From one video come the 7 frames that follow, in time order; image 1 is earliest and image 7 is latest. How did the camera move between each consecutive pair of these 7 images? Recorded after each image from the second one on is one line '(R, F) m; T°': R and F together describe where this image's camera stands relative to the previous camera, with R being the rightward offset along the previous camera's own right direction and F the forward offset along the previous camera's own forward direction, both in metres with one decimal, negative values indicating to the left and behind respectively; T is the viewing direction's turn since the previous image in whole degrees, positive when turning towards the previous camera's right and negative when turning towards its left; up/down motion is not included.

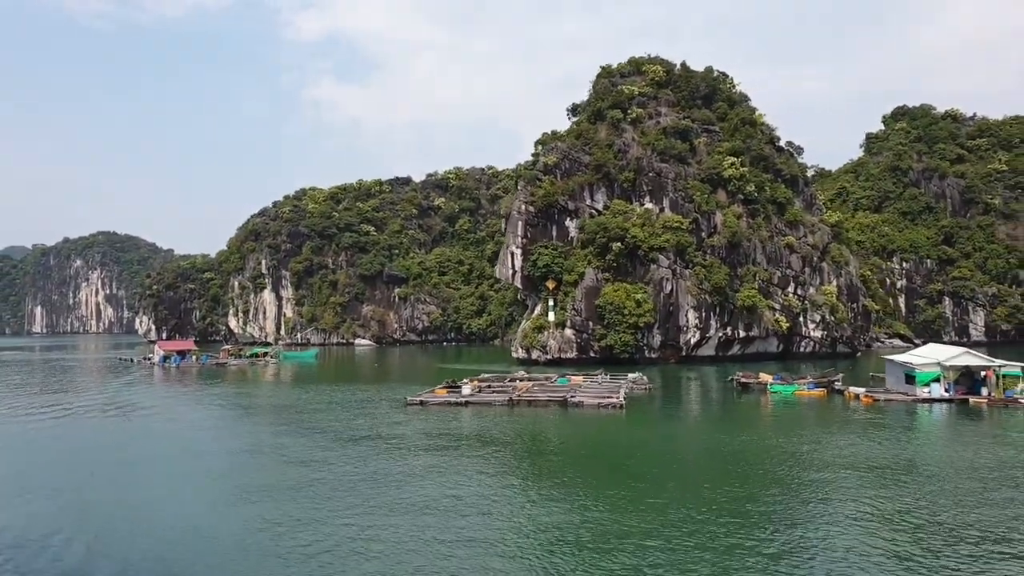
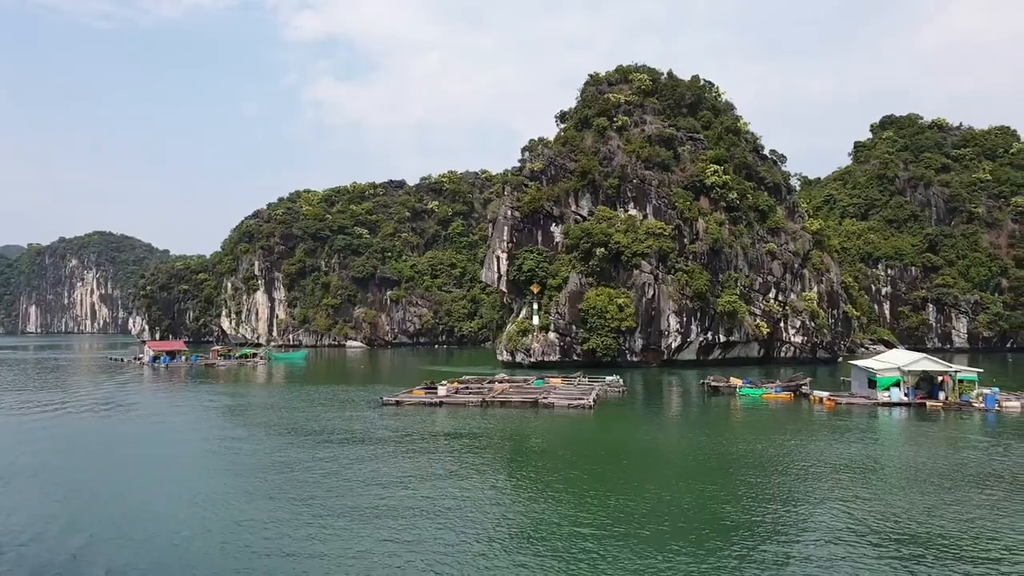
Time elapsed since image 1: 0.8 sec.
(+0.7, -0.7) m; 0°
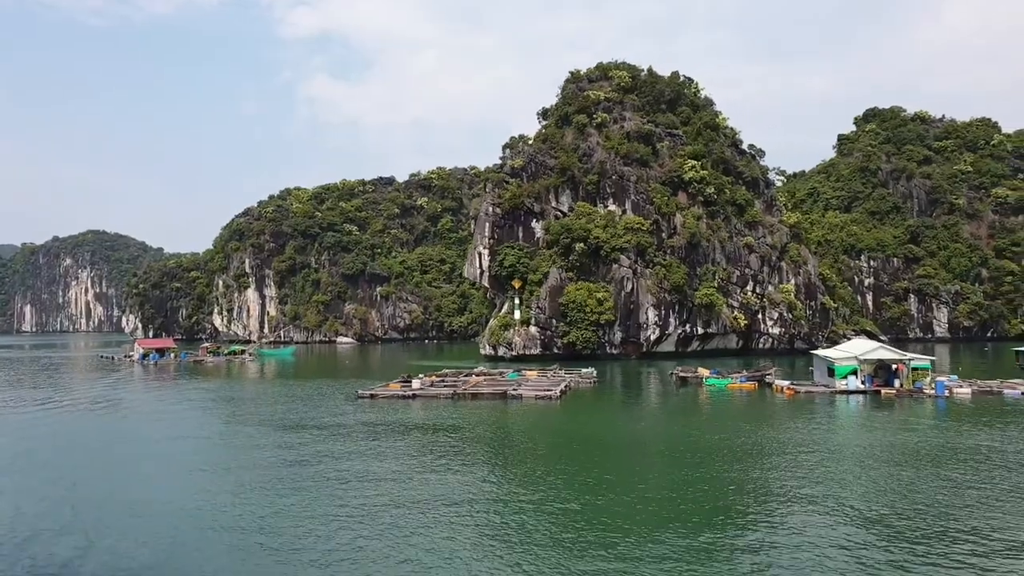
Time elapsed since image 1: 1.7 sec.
(+0.9, -0.7) m; 0°
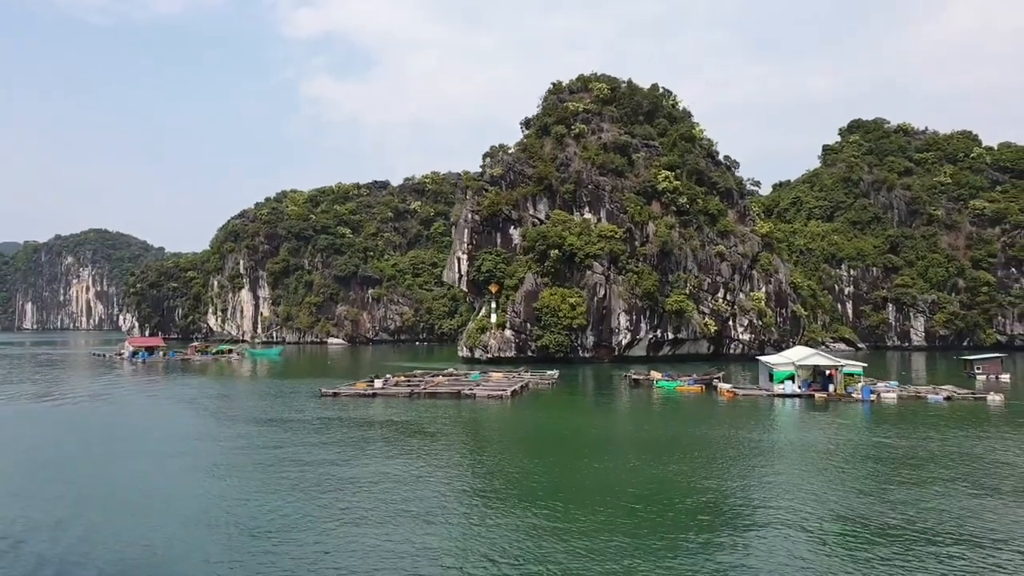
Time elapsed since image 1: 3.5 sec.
(+1.5, -1.4) m; 0°
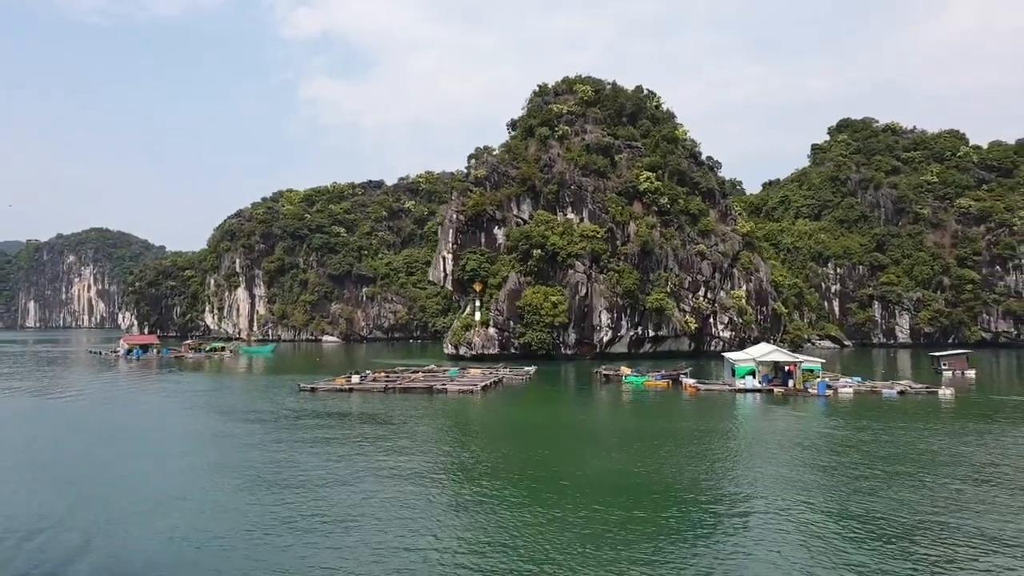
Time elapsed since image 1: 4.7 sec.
(+1.1, -0.9) m; 0°
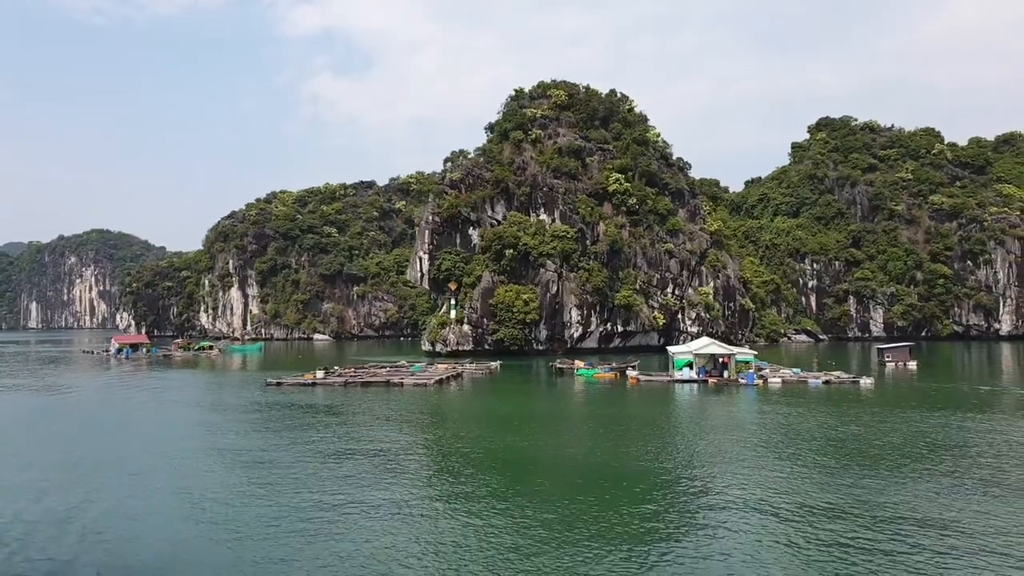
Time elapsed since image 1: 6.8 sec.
(+1.8, -1.8) m; 0°
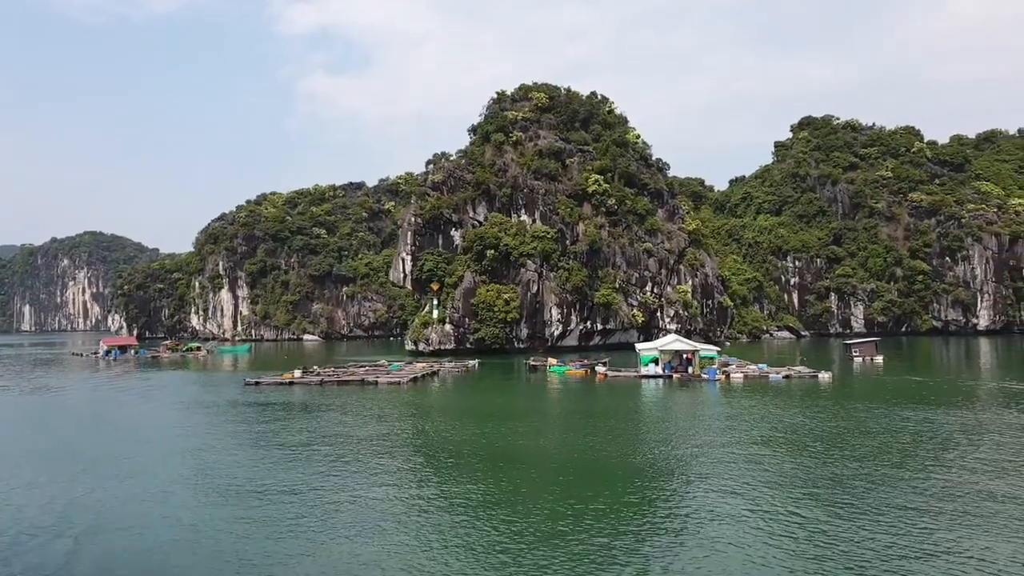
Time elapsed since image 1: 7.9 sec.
(+0.9, -0.9) m; 0°
